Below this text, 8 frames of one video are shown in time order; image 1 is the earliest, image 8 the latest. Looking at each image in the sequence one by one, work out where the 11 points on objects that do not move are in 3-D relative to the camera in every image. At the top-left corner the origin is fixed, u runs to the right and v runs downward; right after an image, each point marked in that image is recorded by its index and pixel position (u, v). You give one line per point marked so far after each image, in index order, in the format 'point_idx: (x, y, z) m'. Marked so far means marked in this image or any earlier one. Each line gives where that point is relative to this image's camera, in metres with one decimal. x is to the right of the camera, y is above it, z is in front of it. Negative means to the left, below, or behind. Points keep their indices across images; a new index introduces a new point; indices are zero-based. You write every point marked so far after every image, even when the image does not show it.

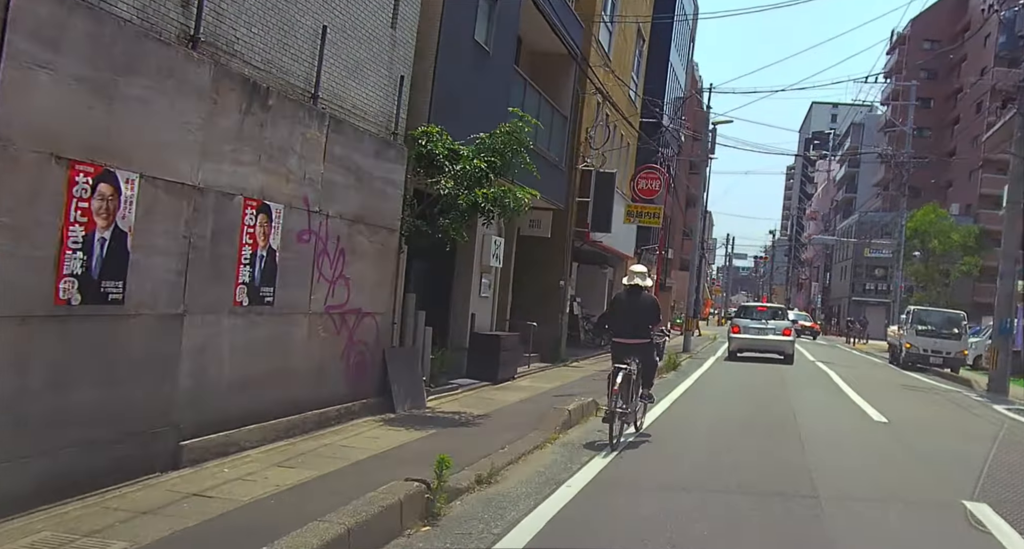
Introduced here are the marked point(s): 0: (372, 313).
0: (-1.8, -0.5, +11.6) m
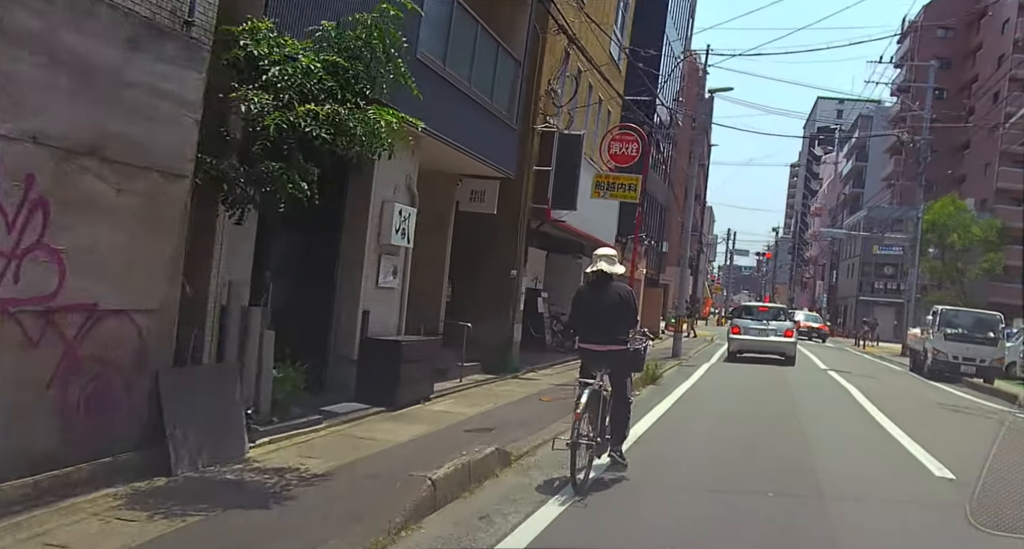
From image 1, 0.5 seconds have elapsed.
0: (-2.9, -0.3, +7.1) m
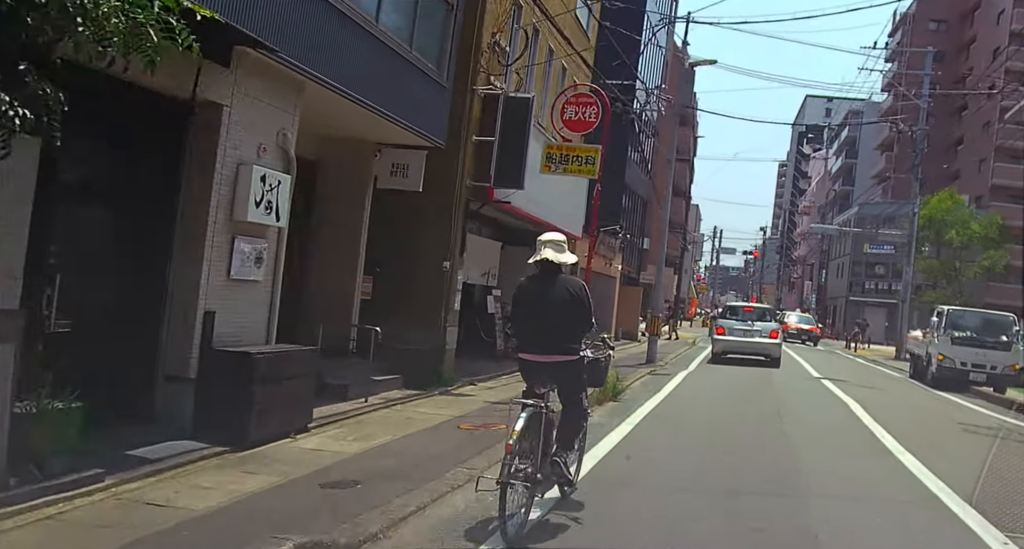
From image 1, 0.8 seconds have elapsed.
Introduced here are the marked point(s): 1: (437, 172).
0: (-3.8, -0.2, +4.0) m
1: (-1.2, +1.6, +14.1) m
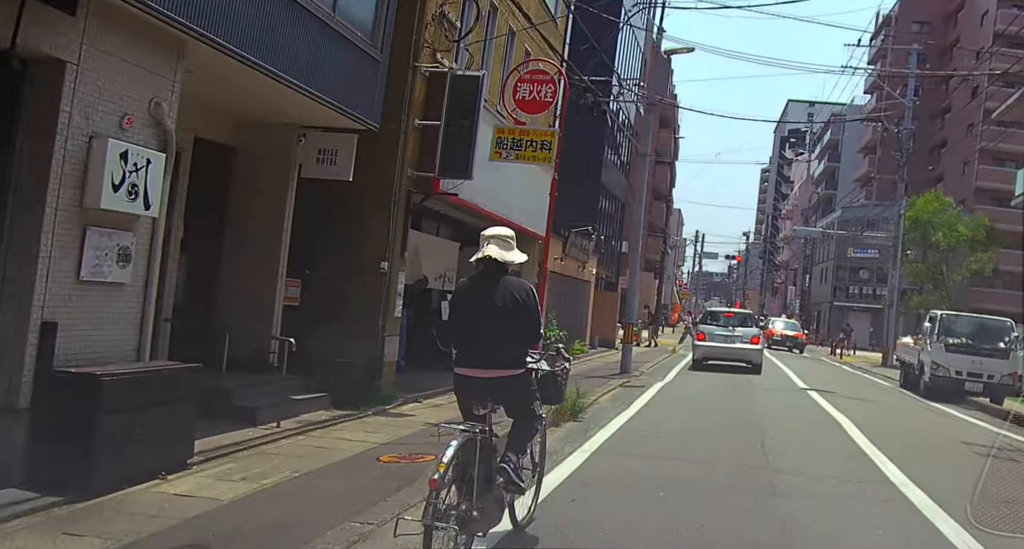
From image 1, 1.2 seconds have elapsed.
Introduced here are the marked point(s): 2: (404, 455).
0: (-4.3, -0.1, +2.2) m
1: (-1.9, +1.5, +12.4) m
2: (-1.0, -1.7, +8.5) m
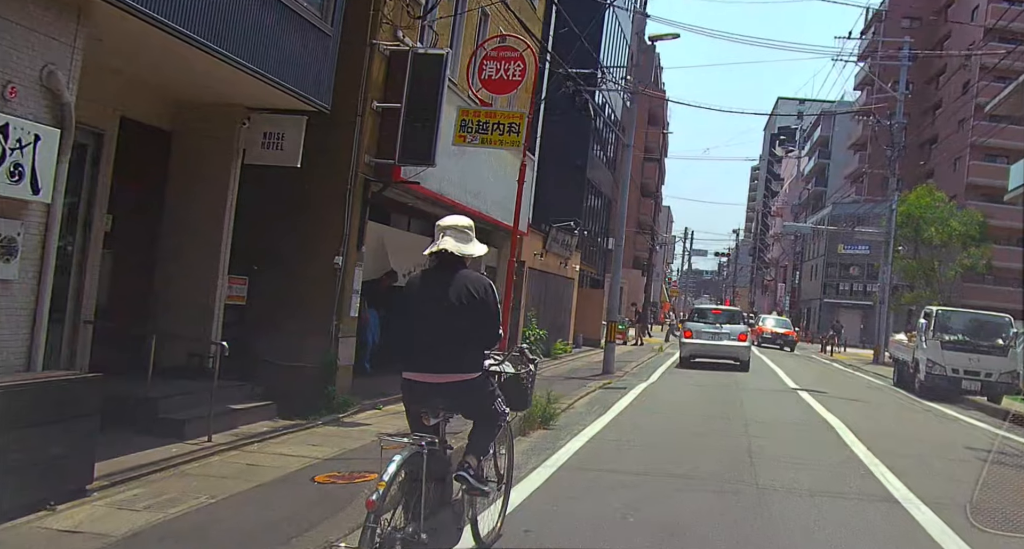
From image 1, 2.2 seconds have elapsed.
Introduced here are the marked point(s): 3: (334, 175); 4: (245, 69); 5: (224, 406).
0: (-4.6, -0.1, +1.1) m
1: (-2.3, +1.6, +11.3) m
2: (-1.4, -1.6, +7.5) m
3: (-2.1, +1.2, +11.2) m
4: (-2.6, +2.0, +9.2) m
5: (-3.0, -1.4, +9.6) m
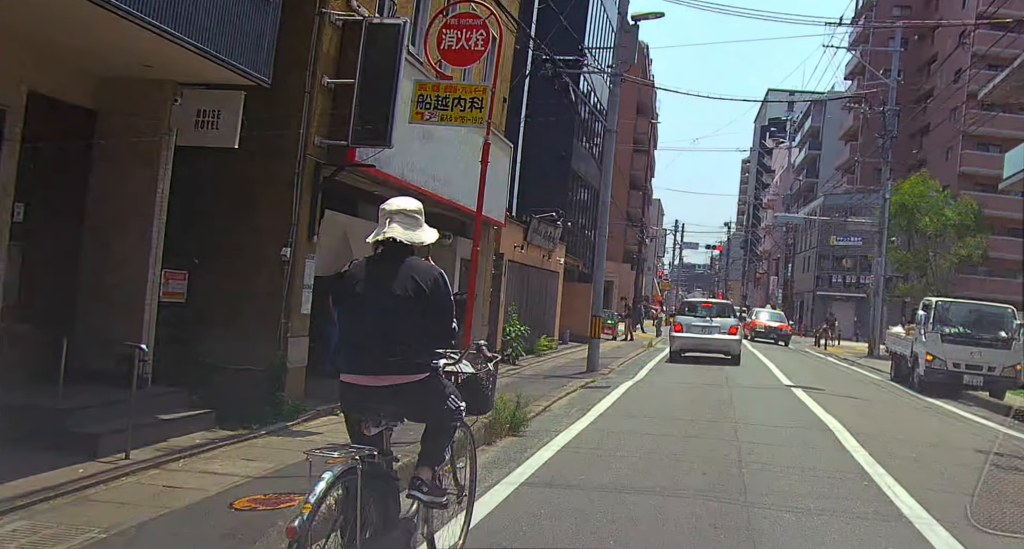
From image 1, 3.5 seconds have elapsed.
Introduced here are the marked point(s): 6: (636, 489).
0: (-4.9, -0.1, +0.1) m
1: (-2.7, +1.7, +10.3) m
2: (-1.7, -1.6, +6.5) m
3: (-2.5, +1.3, +10.2) m
4: (-3.0, +2.1, +8.2) m
5: (-3.3, -1.3, +8.6) m
6: (+1.1, -1.8, +7.8) m
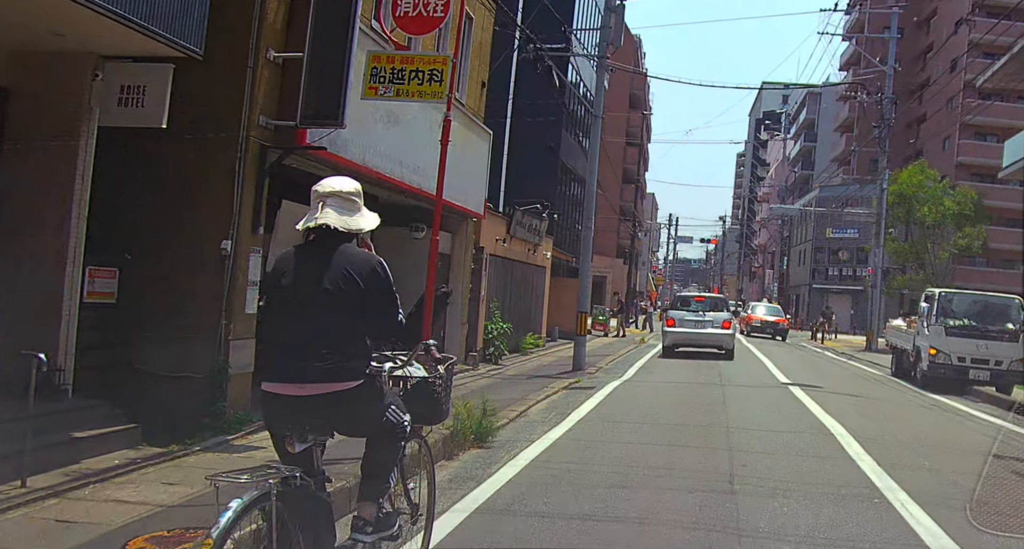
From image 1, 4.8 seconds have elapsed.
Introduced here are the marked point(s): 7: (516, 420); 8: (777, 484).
0: (-5.2, -0.1, -1.0) m
1: (-3.0, +1.7, +9.3) m
2: (-2.0, -1.5, +5.5) m
3: (-2.9, +1.3, +9.2) m
4: (-3.4, +2.1, +7.1) m
5: (-3.6, -1.3, +7.6) m
6: (+0.8, -1.7, +6.8) m
7: (+0.1, -1.6, +10.4) m
8: (+2.3, -1.8, +7.9) m
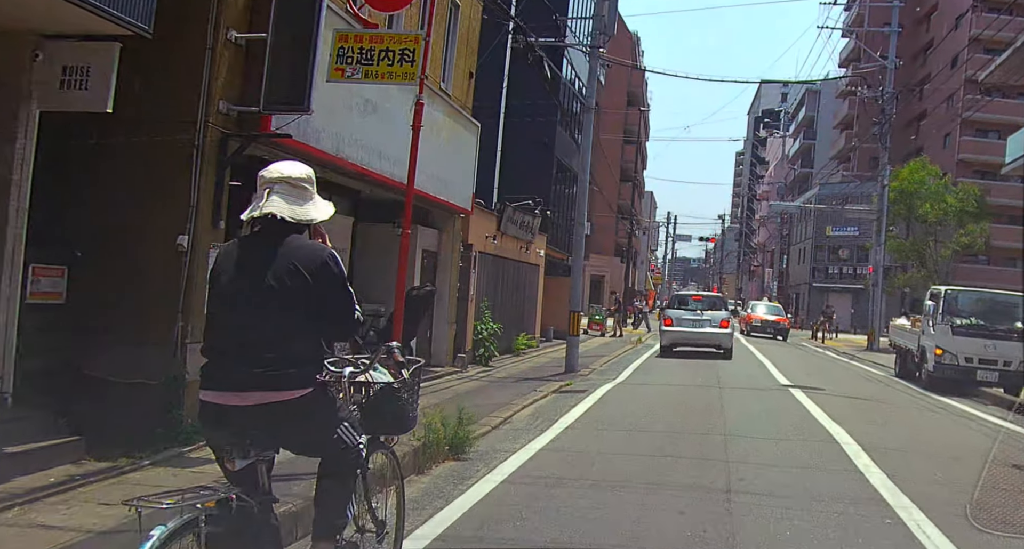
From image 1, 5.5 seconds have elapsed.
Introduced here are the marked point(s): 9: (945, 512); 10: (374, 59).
0: (-5.4, -0.1, -1.6) m
1: (-3.2, +1.7, +8.6) m
2: (-2.2, -1.5, +4.8) m
3: (-3.1, +1.3, +8.5) m
4: (-3.6, +2.2, +6.4) m
5: (-3.8, -1.3, +6.9) m
6: (+0.6, -1.7, +6.1) m
7: (-0.1, -1.6, +9.7) m
8: (+2.1, -1.7, +7.2) m
9: (+3.5, -1.9, +7.4) m
10: (-1.2, +1.9, +8.2) m
